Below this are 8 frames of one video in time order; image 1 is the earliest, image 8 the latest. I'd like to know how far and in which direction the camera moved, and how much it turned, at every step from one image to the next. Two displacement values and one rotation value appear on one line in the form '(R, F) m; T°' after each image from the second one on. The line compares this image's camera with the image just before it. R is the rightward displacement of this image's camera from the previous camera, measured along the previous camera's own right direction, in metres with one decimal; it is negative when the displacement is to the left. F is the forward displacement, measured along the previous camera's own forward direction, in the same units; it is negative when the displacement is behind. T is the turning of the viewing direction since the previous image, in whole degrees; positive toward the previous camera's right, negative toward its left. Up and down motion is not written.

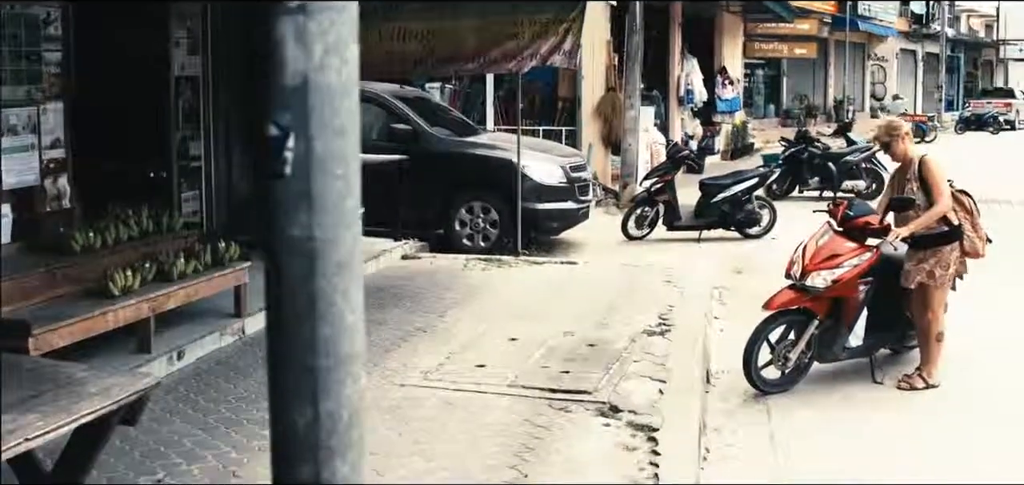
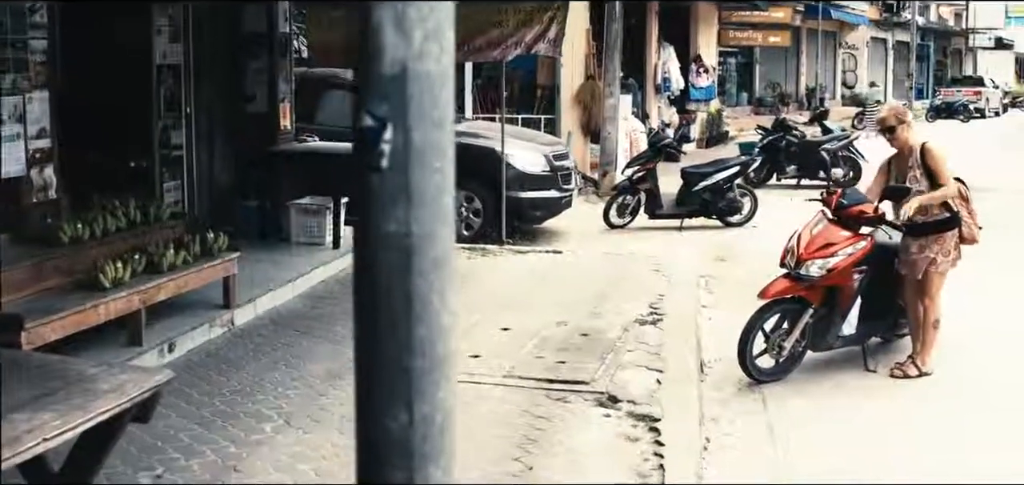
(-0.3, 0.0) m; +3°
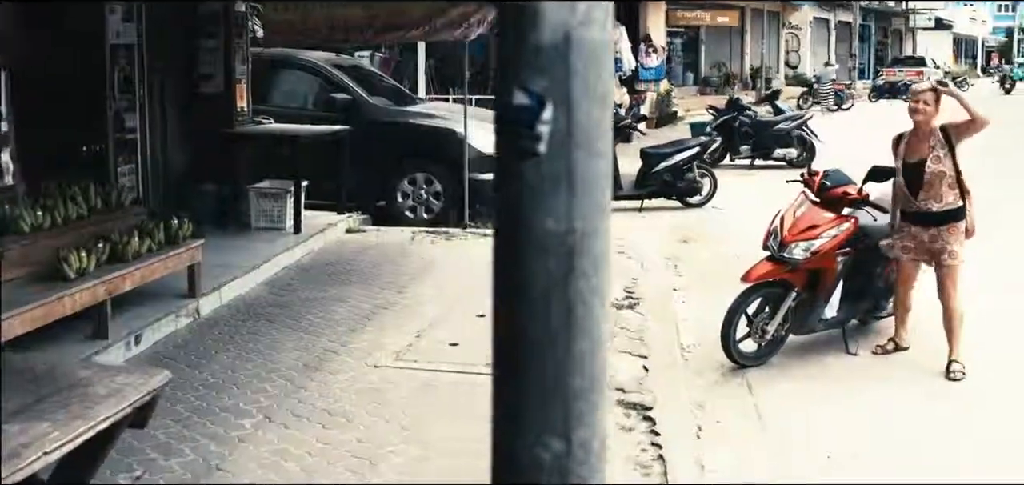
(-0.5, +0.2) m; +5°
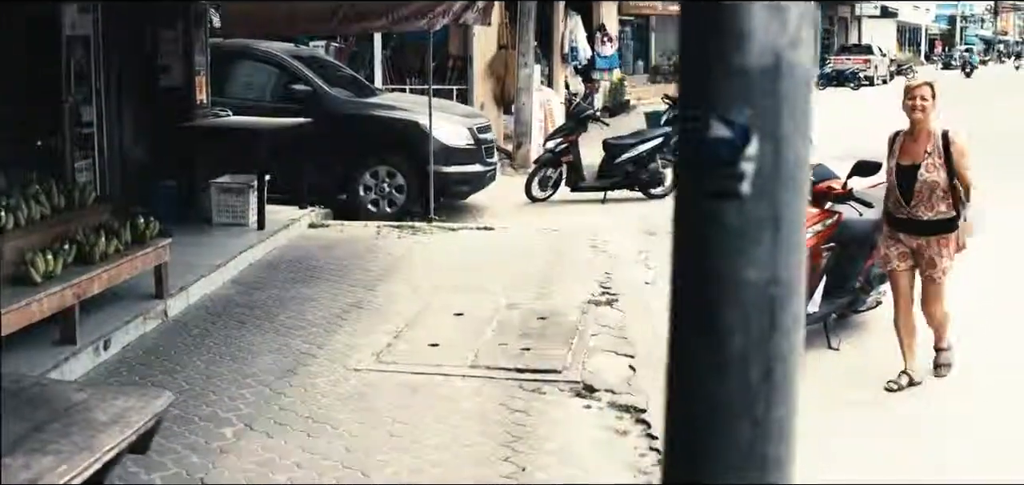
(-0.4, +0.2) m; +4°
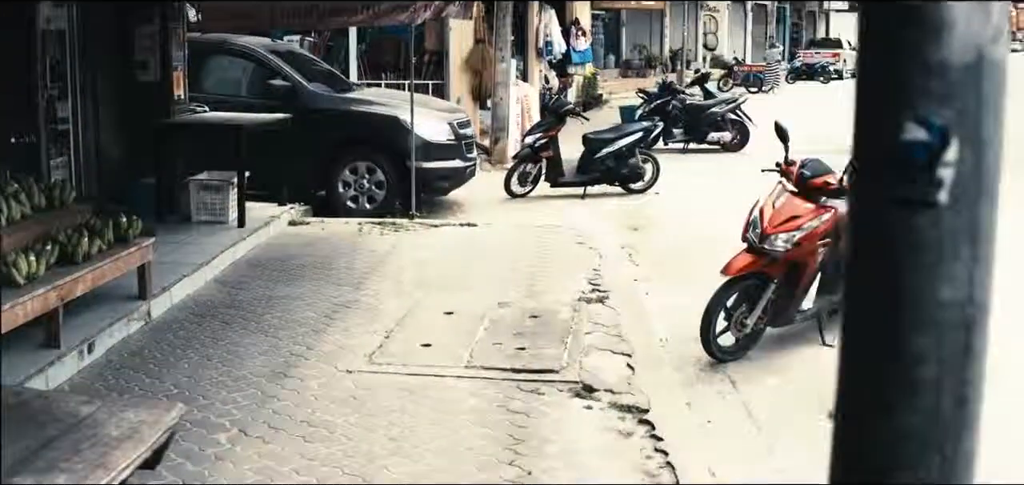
(-0.3, +0.1) m; +3°
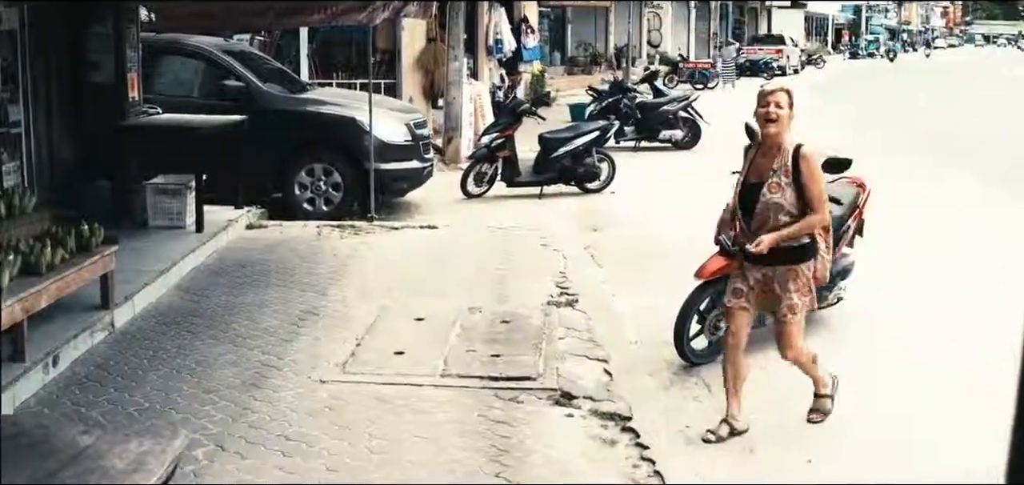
(-0.4, +0.1) m; +5°
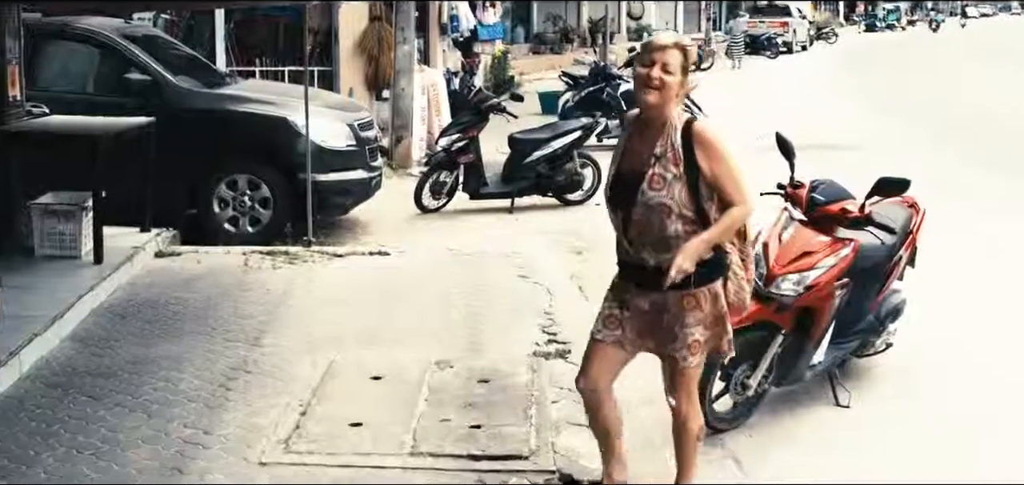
(-0.3, +1.2) m; +3°
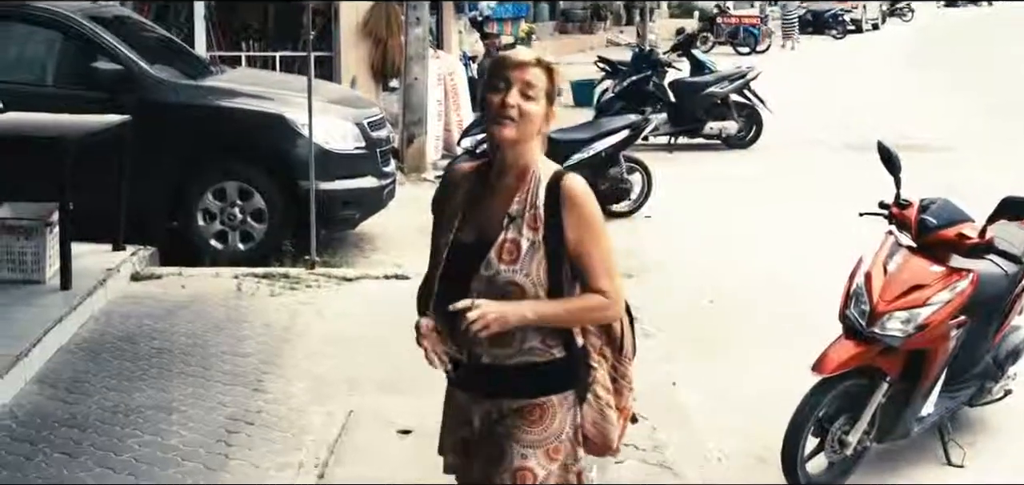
(-0.3, +0.8) m; +2°
